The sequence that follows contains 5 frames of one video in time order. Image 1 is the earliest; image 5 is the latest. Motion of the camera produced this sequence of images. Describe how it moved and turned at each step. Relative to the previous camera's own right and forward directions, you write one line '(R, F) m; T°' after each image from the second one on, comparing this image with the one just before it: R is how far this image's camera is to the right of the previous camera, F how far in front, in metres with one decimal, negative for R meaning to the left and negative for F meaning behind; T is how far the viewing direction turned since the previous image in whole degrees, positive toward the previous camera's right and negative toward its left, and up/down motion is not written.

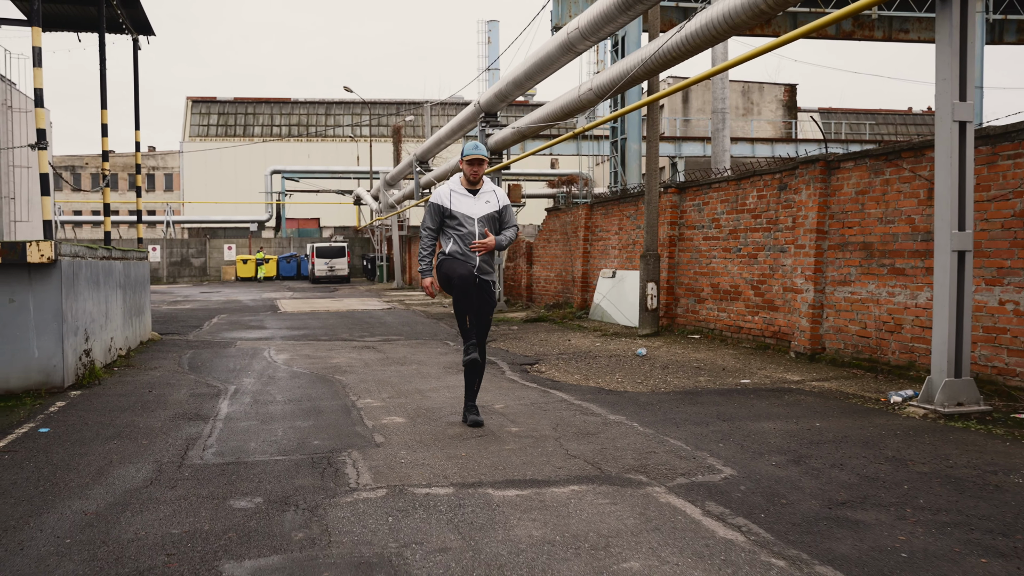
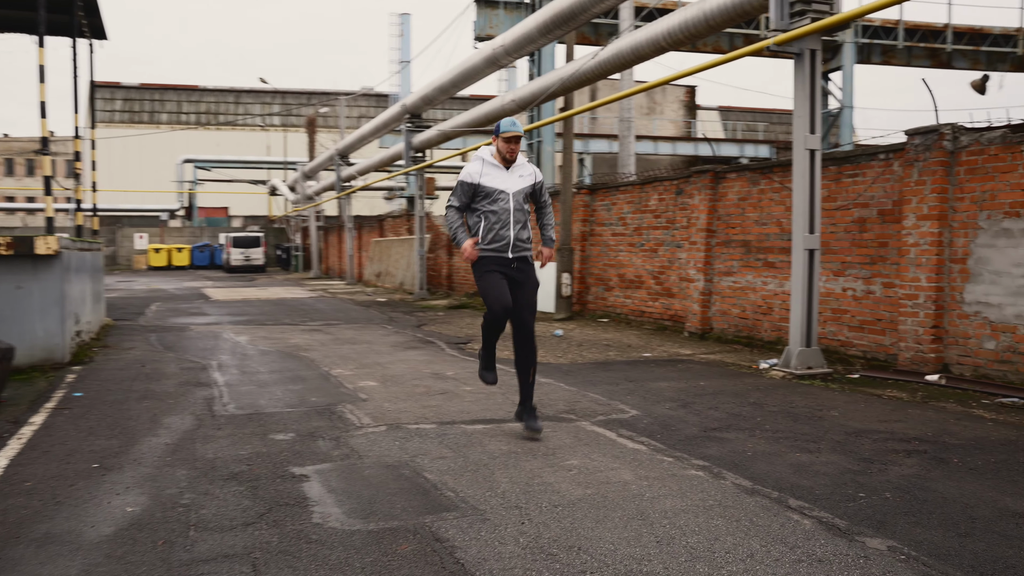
(-0.4, -1.4) m; +6°
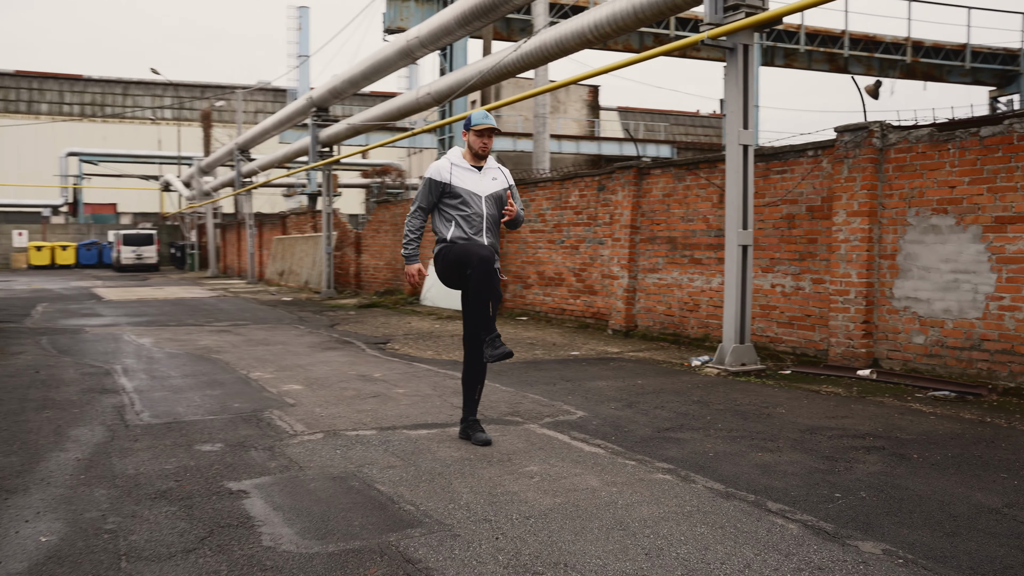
(-0.3, +0.3) m; +6°
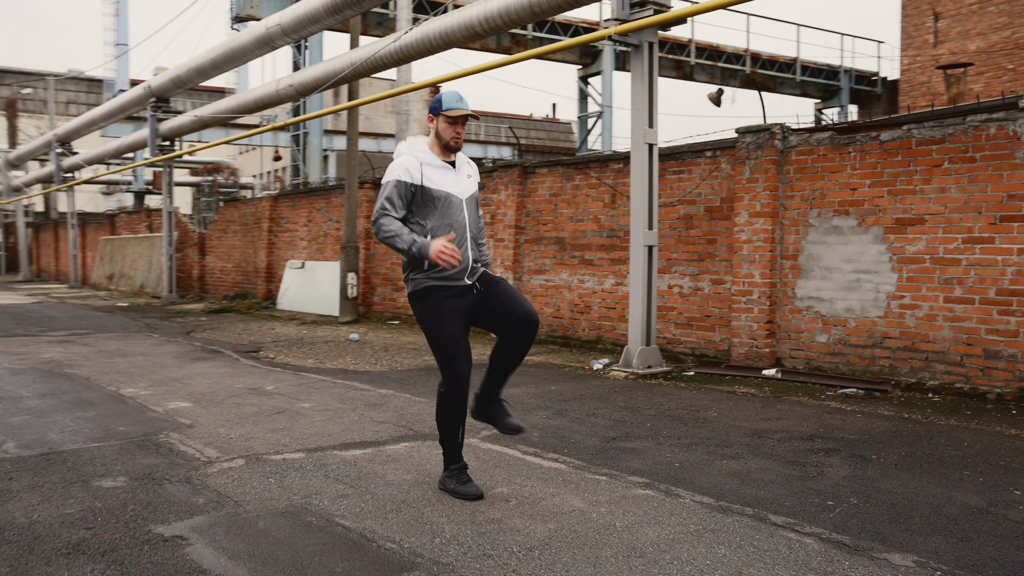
(-0.6, +0.4) m; +11°
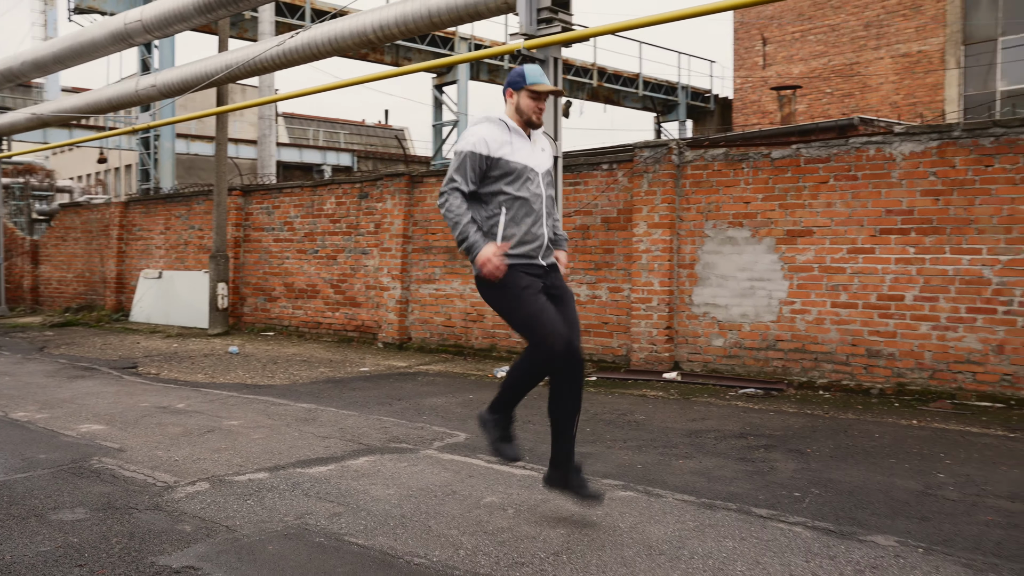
(-0.7, 0.0) m; +11°
